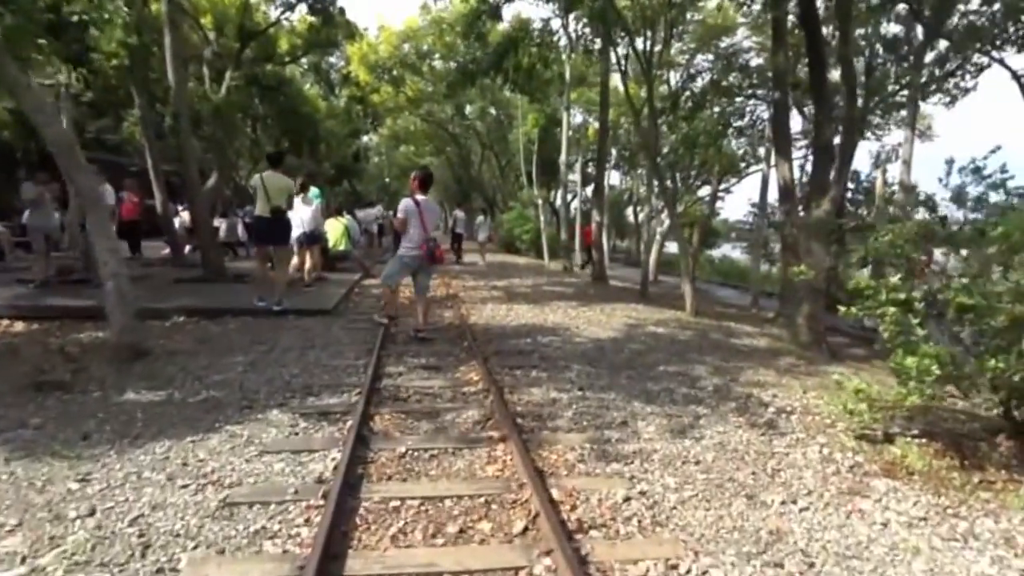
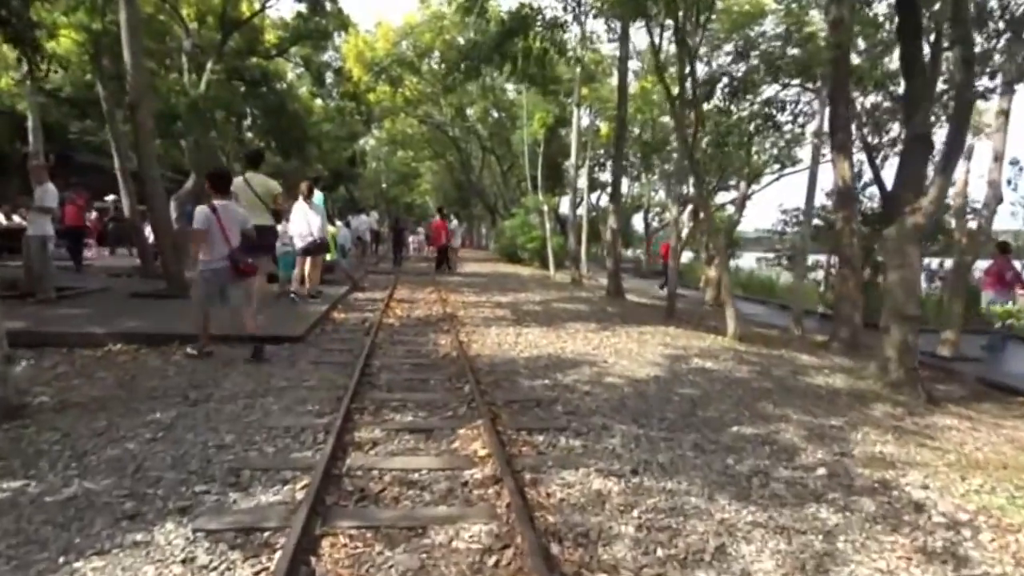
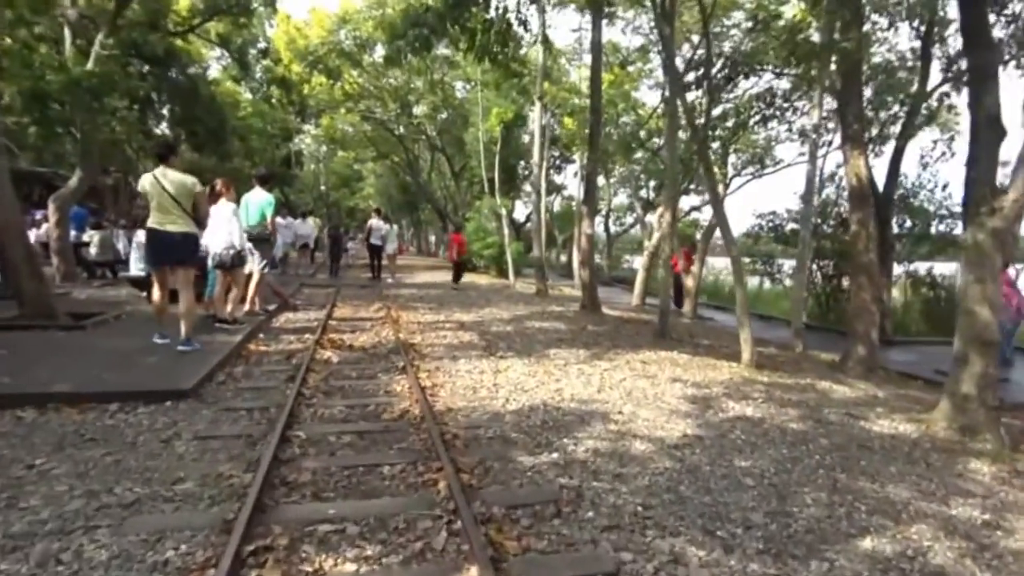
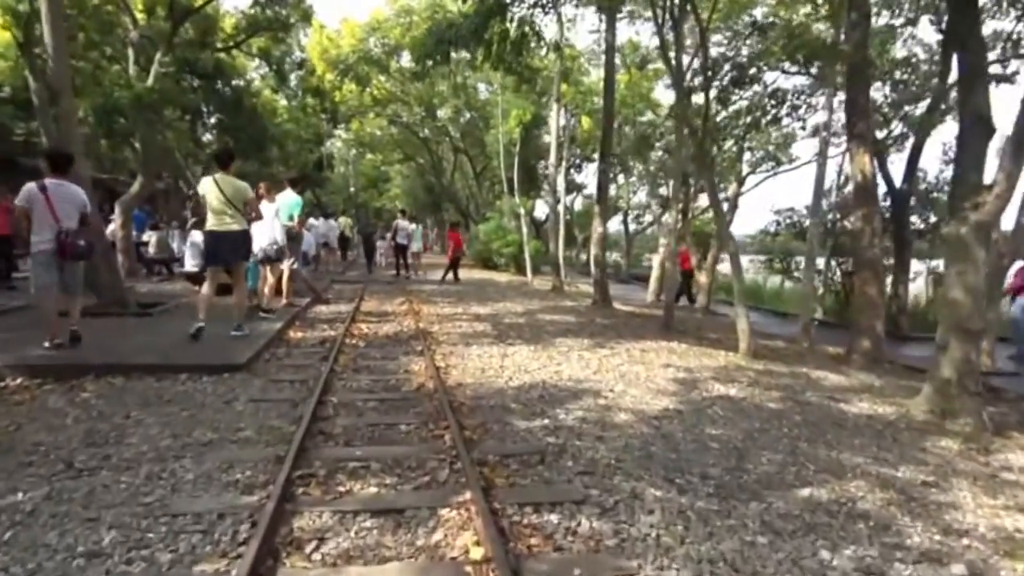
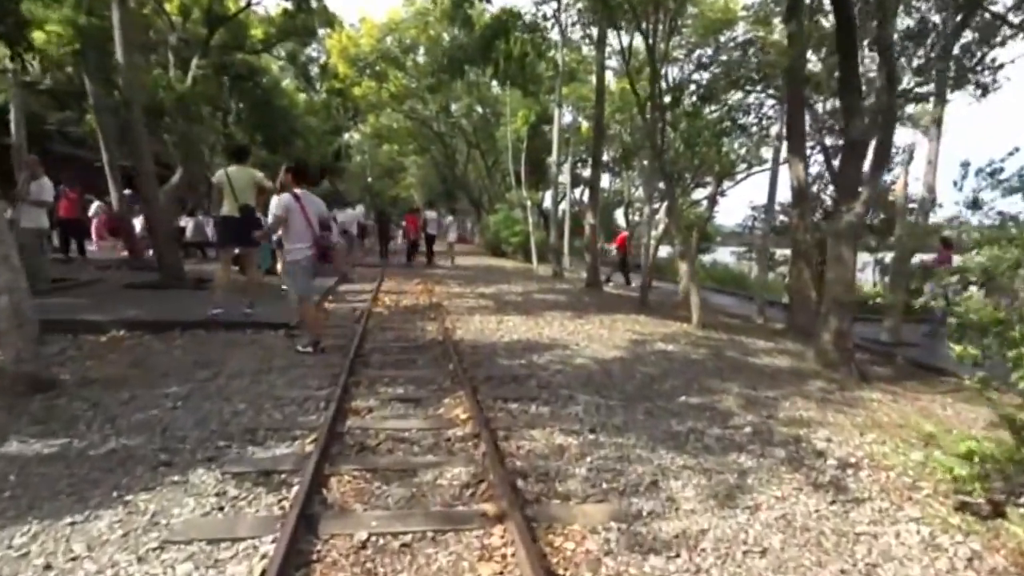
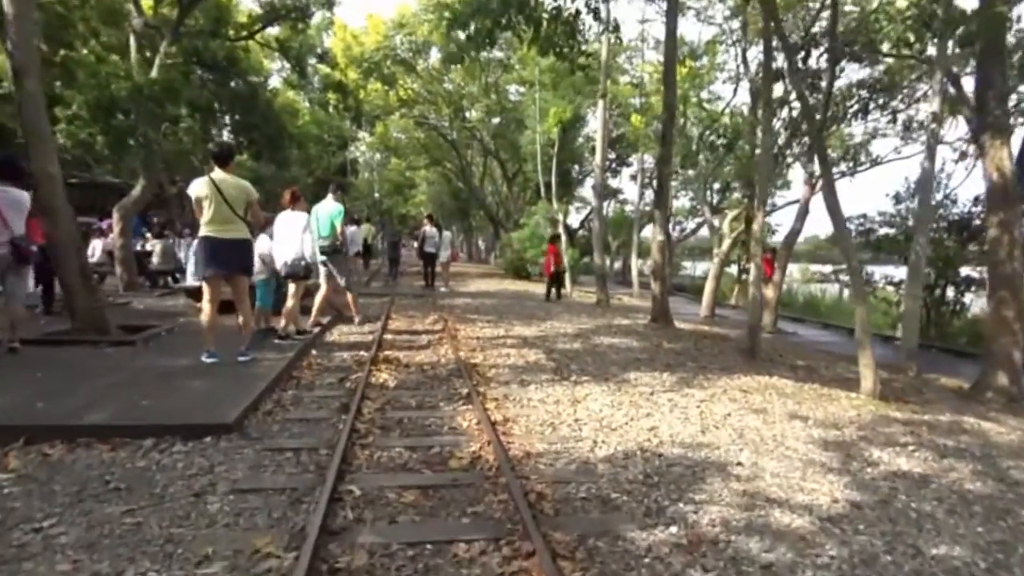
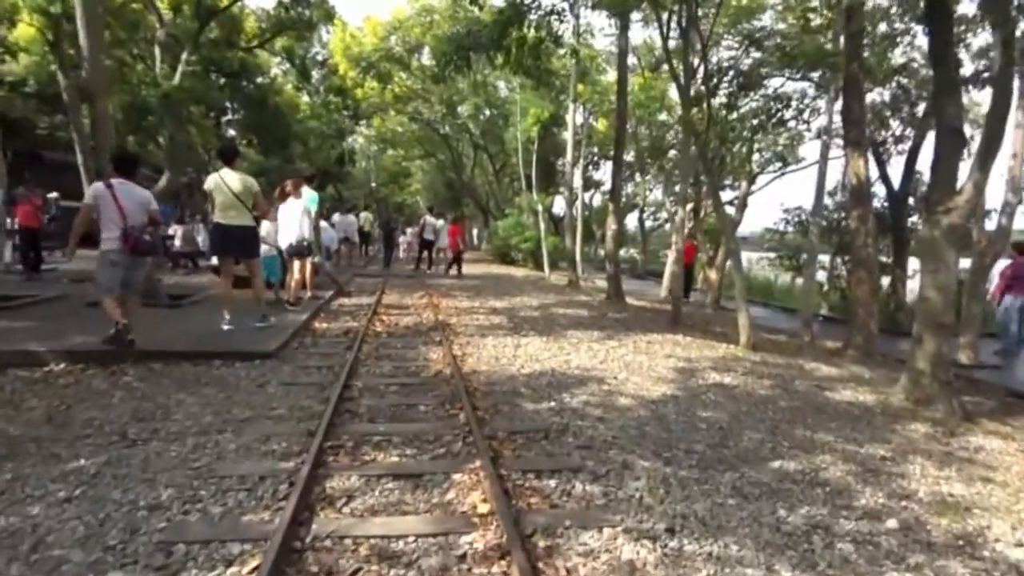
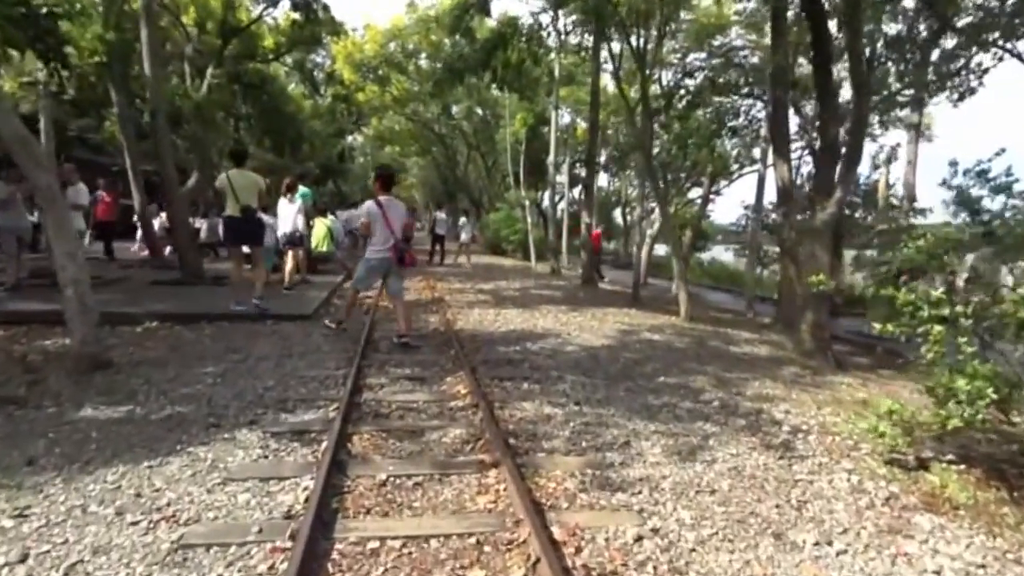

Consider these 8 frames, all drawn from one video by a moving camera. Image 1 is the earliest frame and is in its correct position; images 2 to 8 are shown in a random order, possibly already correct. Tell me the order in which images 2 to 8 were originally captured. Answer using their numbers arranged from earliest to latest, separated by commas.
8, 5, 2, 7, 4, 3, 6
